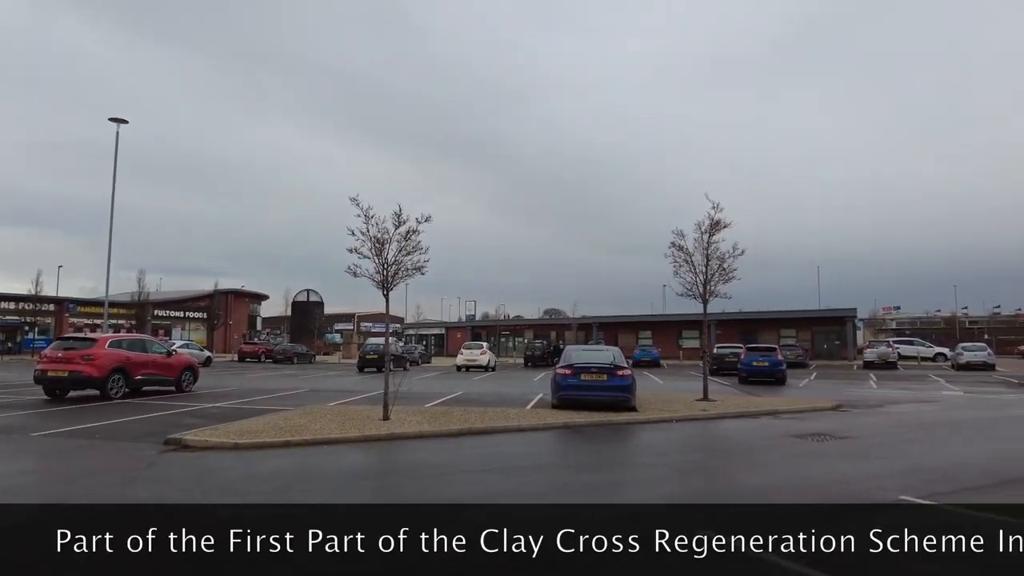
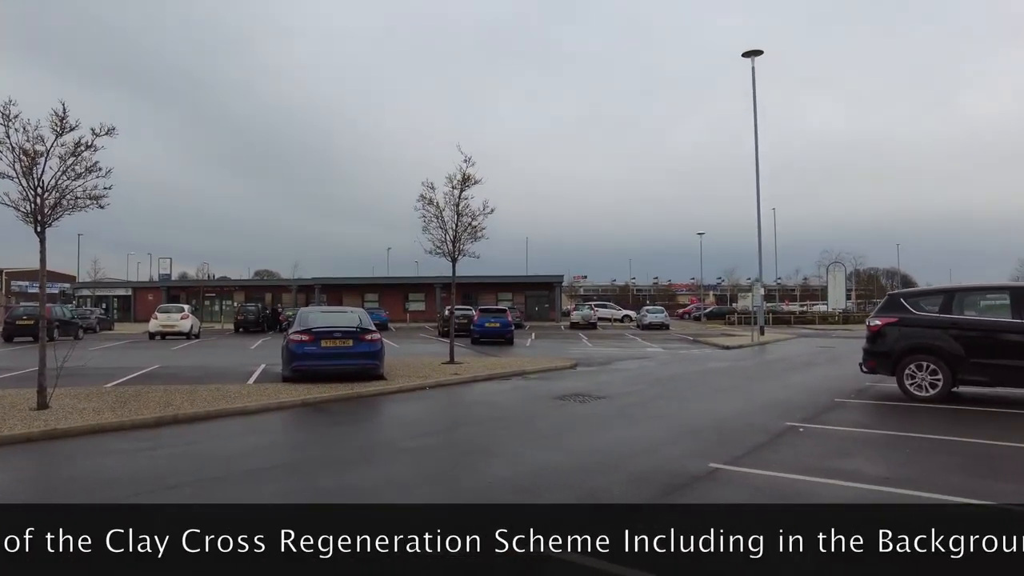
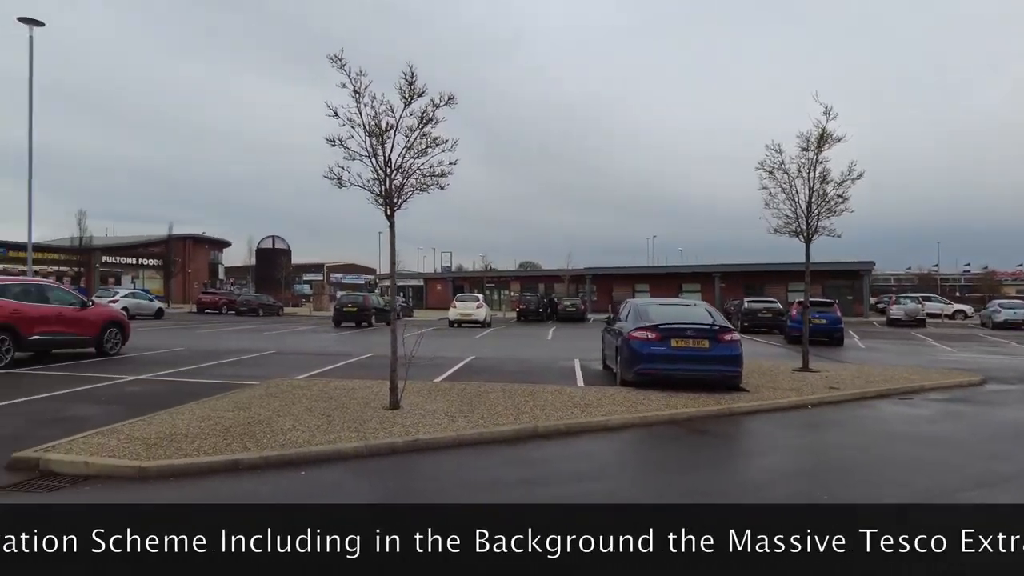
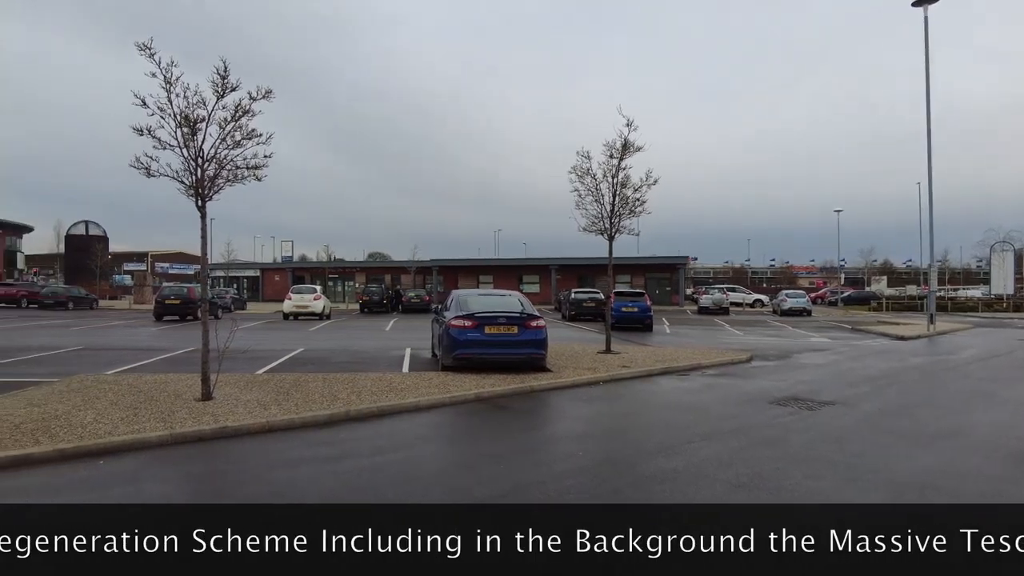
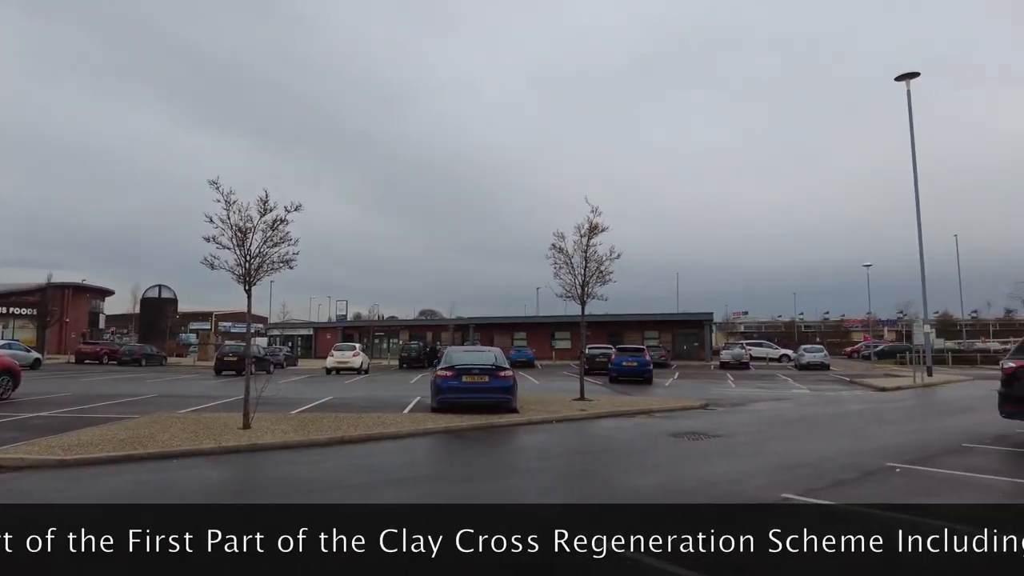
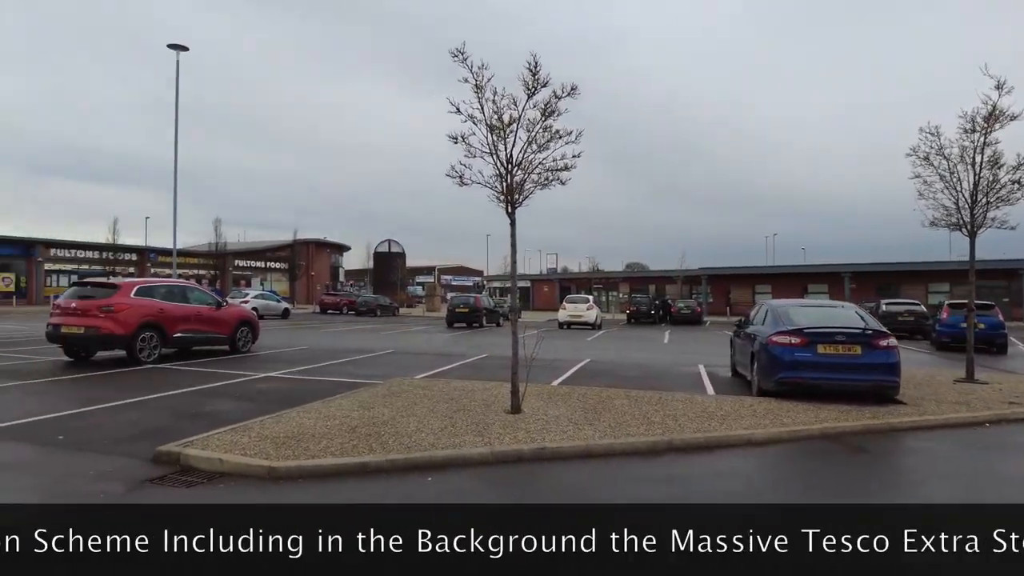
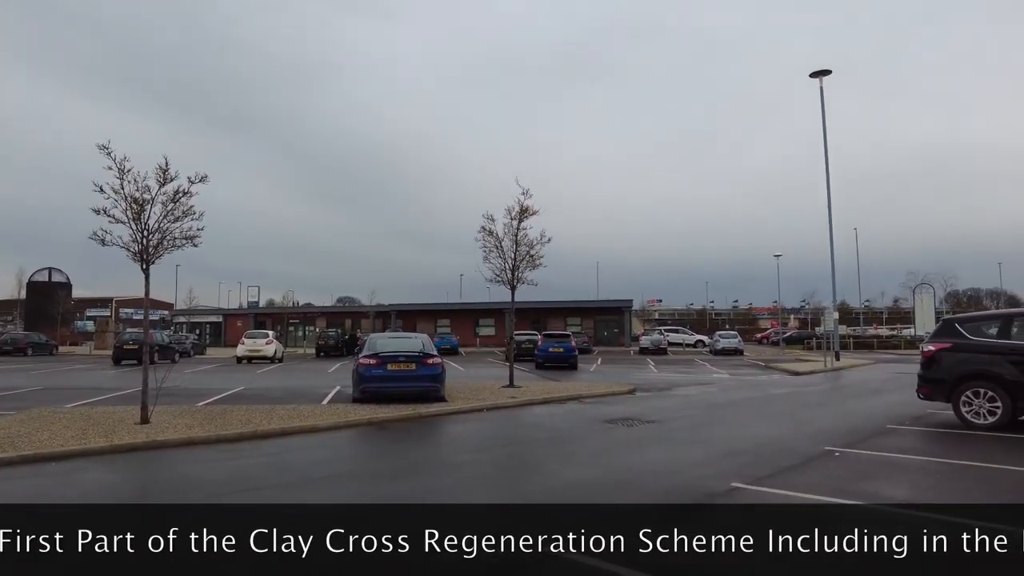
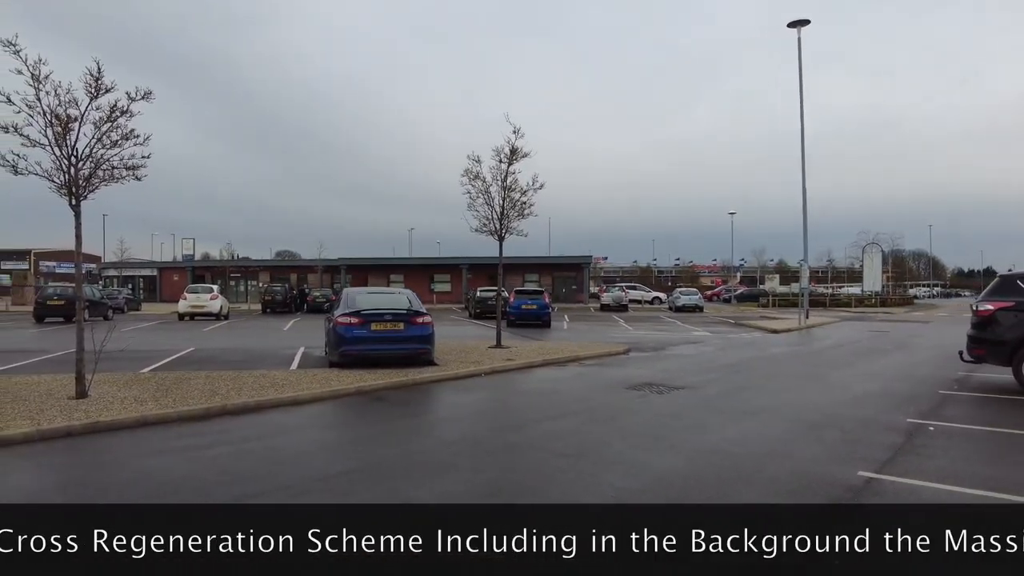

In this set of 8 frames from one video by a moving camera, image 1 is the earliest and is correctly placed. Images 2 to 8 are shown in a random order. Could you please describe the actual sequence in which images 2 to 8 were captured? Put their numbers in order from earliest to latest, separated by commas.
5, 7, 2, 8, 4, 3, 6
